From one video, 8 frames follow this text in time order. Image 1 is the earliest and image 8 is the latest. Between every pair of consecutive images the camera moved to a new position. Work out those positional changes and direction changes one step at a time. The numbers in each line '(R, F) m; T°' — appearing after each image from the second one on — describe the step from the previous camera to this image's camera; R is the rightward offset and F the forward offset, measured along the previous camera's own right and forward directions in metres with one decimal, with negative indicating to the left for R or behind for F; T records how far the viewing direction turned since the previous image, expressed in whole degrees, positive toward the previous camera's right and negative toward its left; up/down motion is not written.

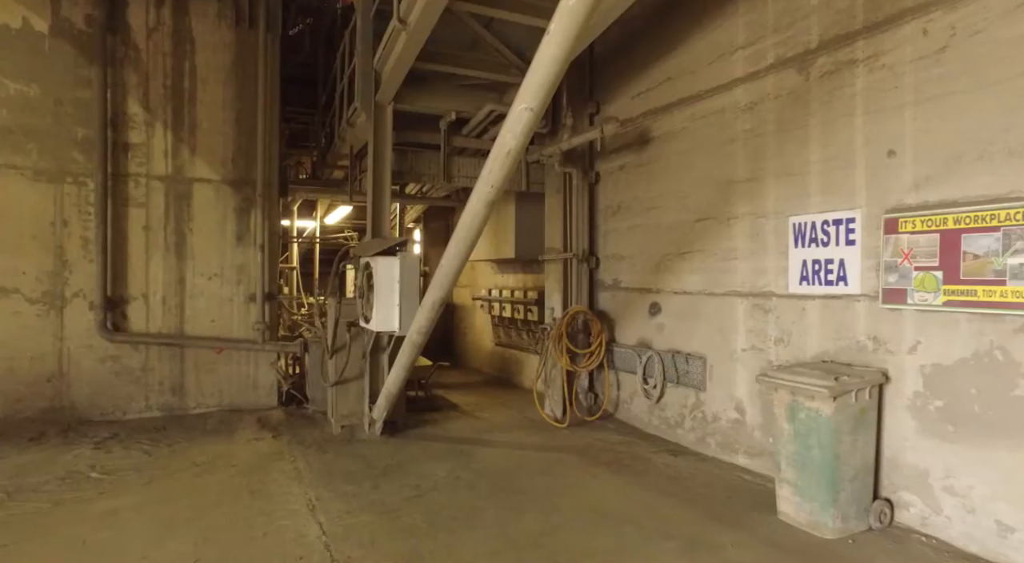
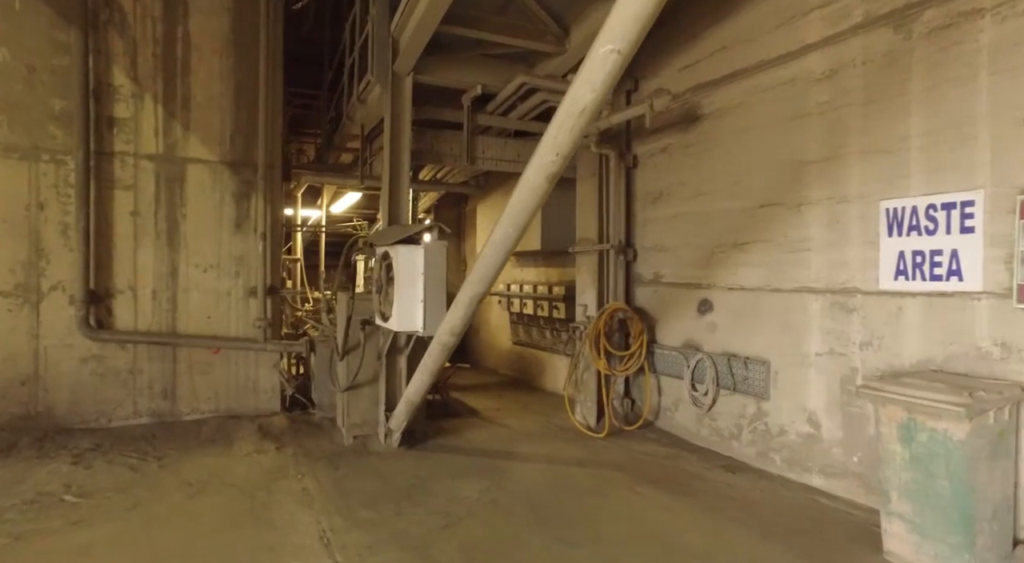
(-0.2, +0.5) m; 0°
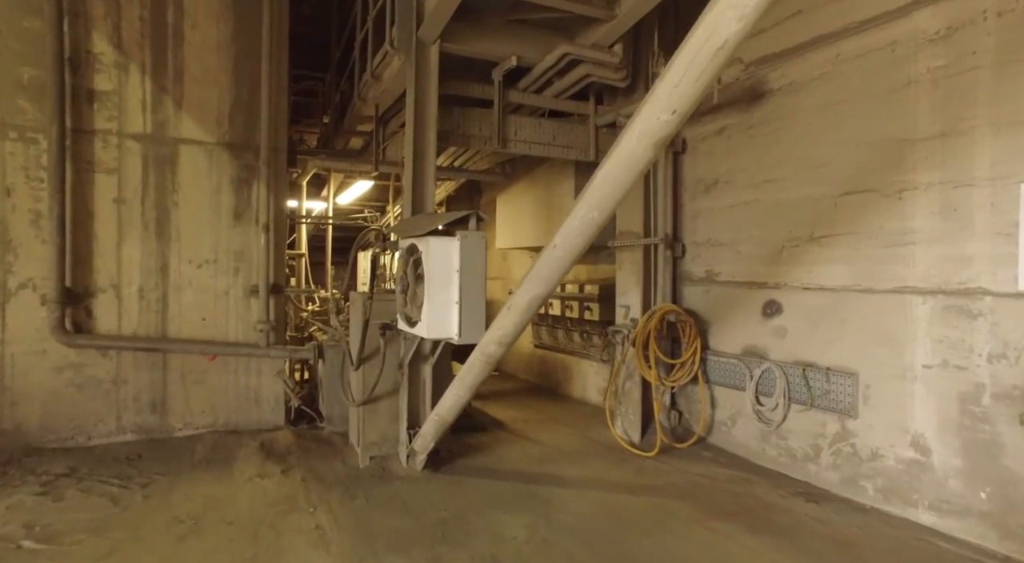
(-0.3, +0.5) m; 0°
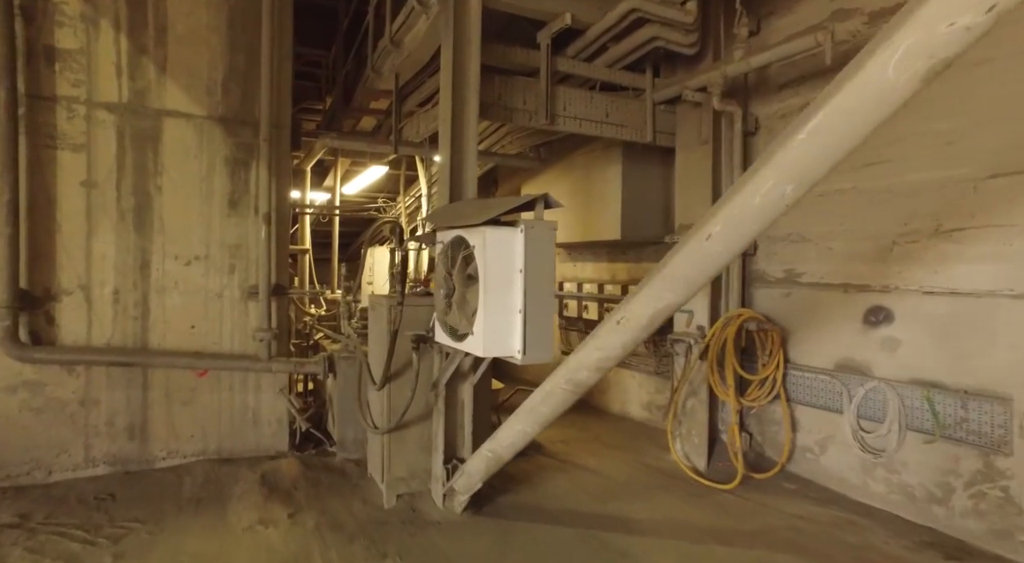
(-0.3, +0.6) m; +1°
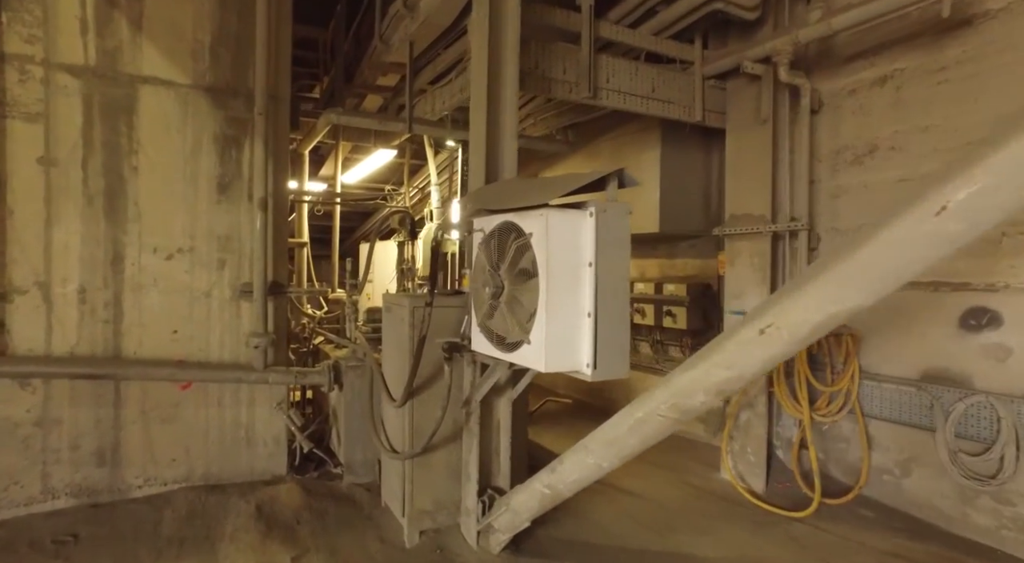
(-0.3, +0.4) m; +1°
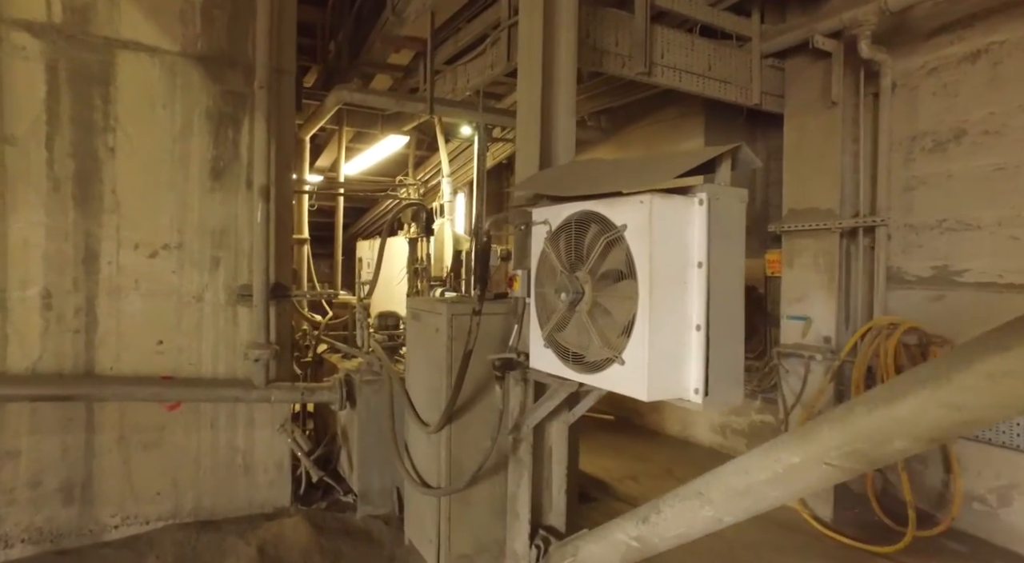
(-0.3, +0.4) m; +2°
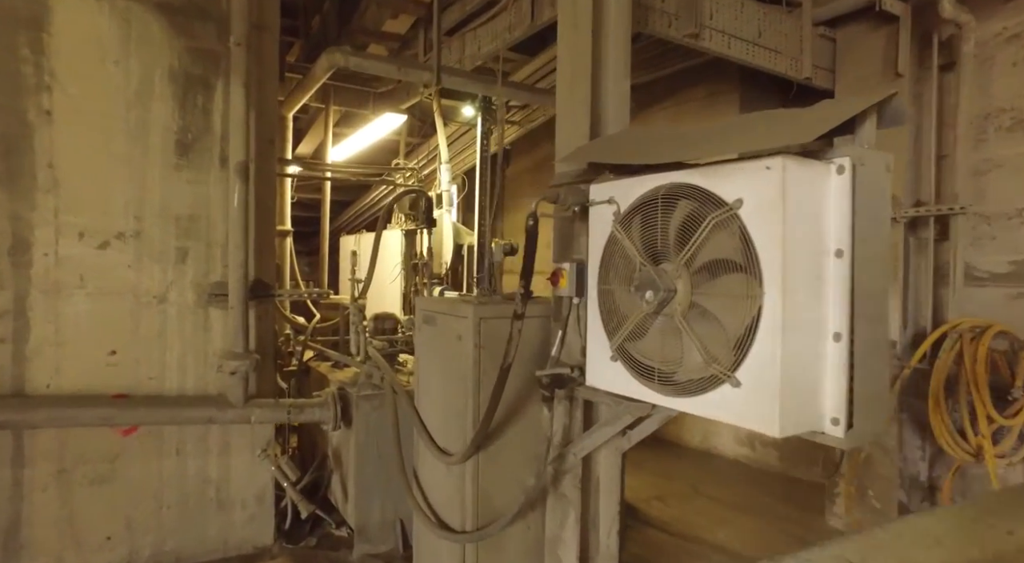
(-0.2, +0.4) m; +2°
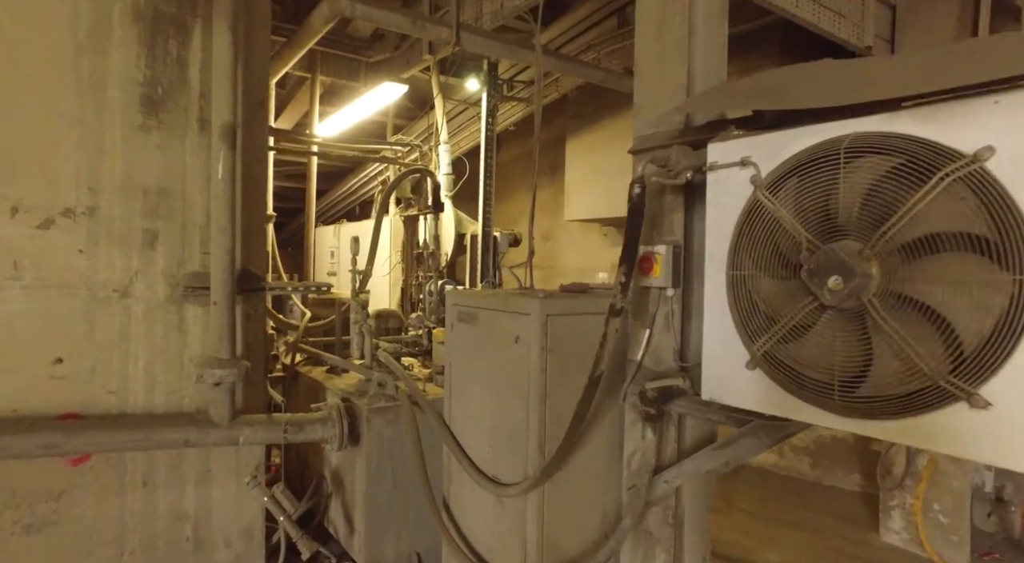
(-0.3, +0.3) m; +4°
